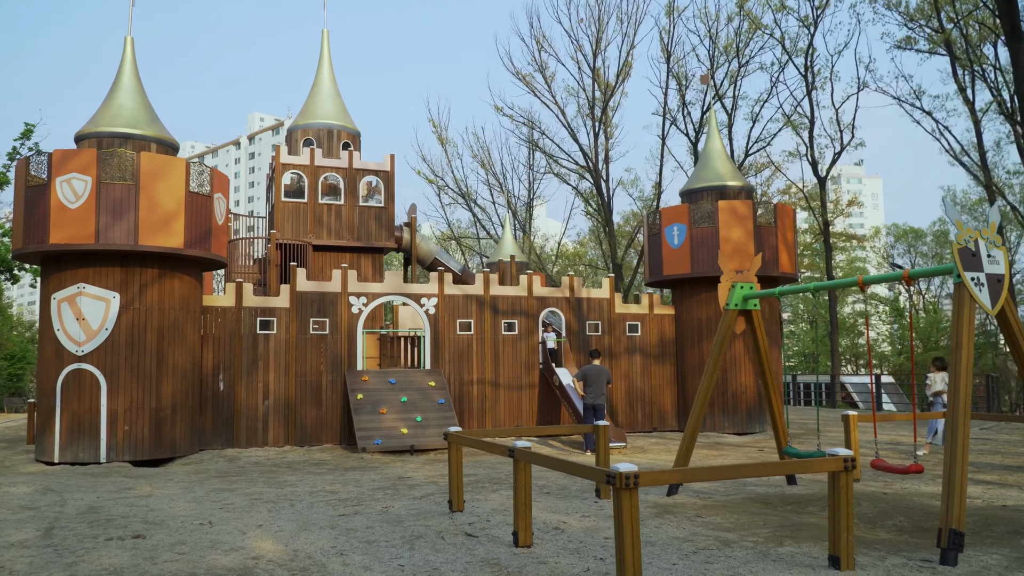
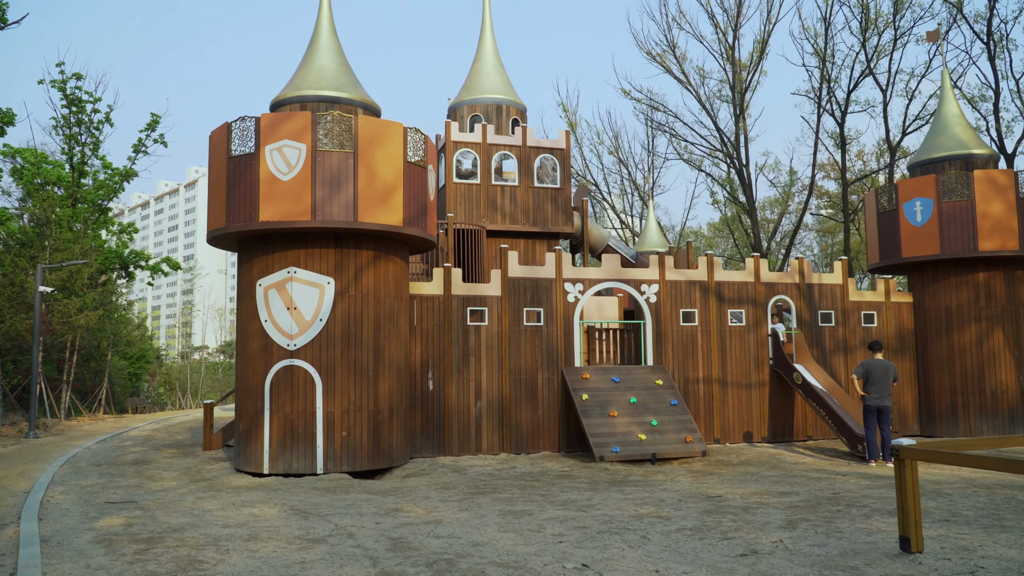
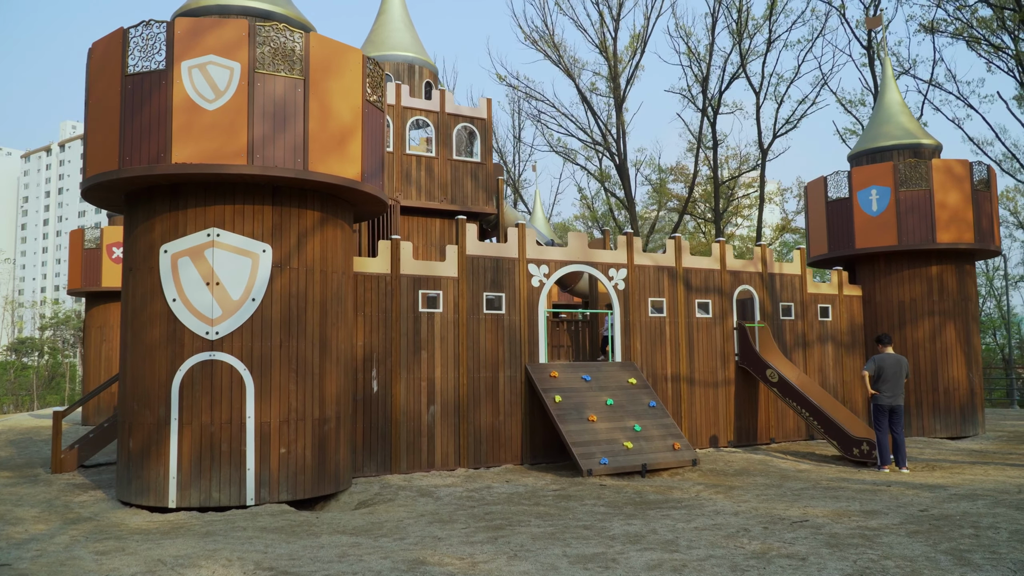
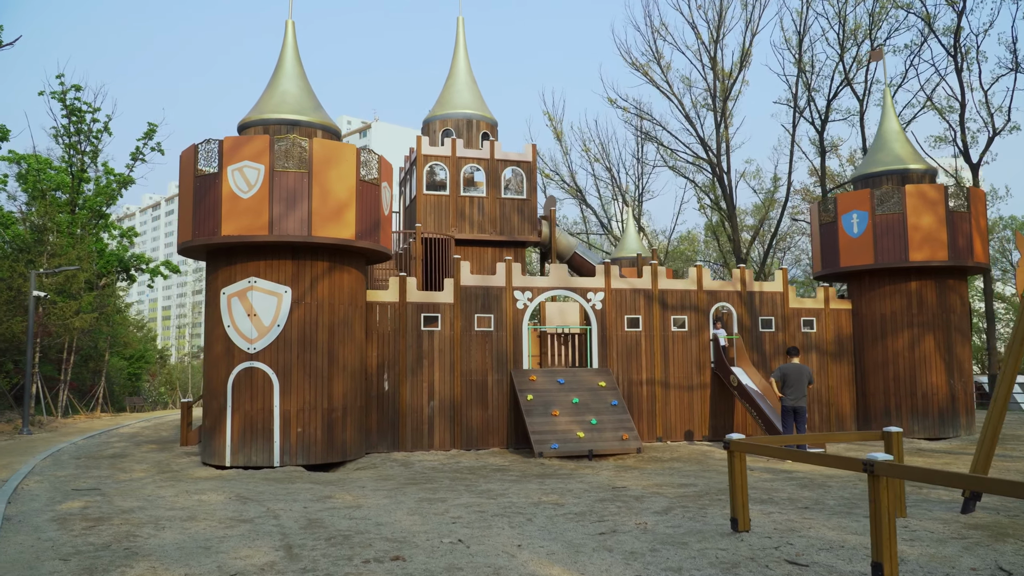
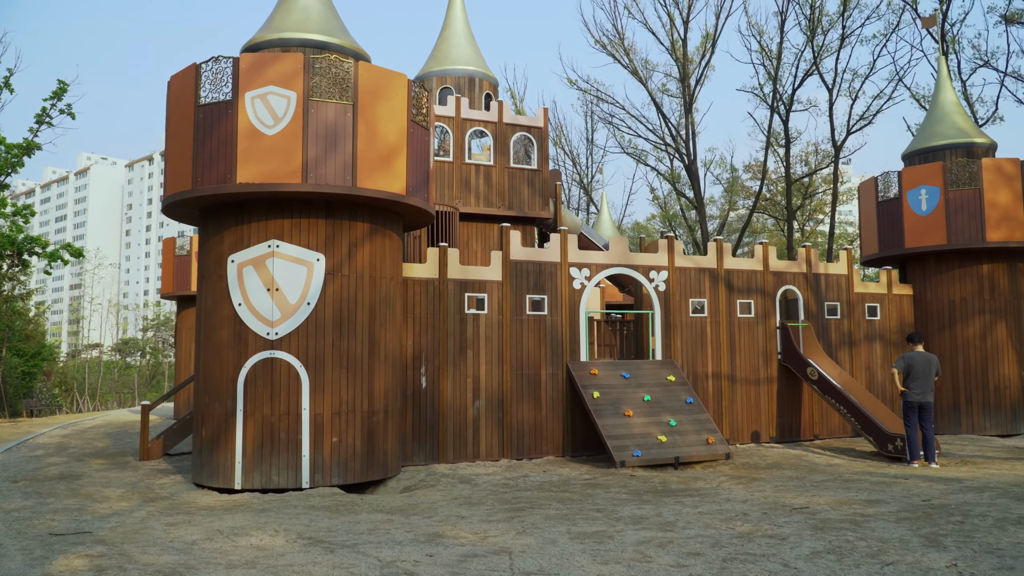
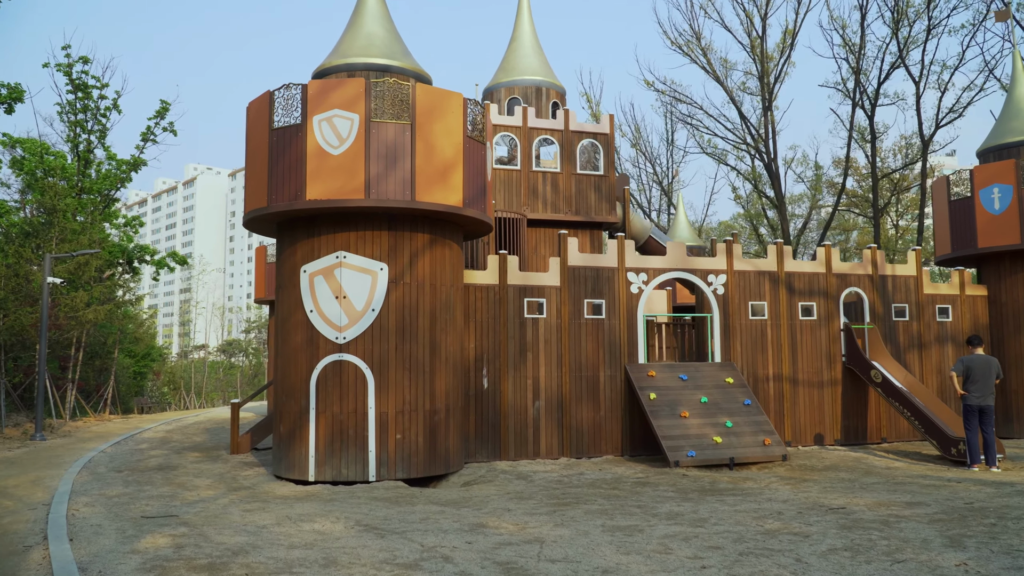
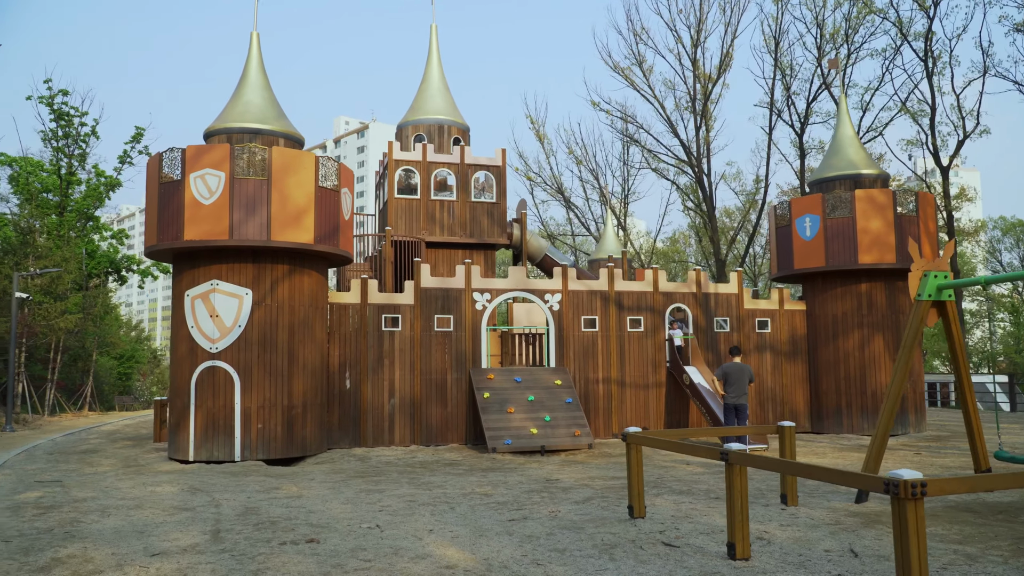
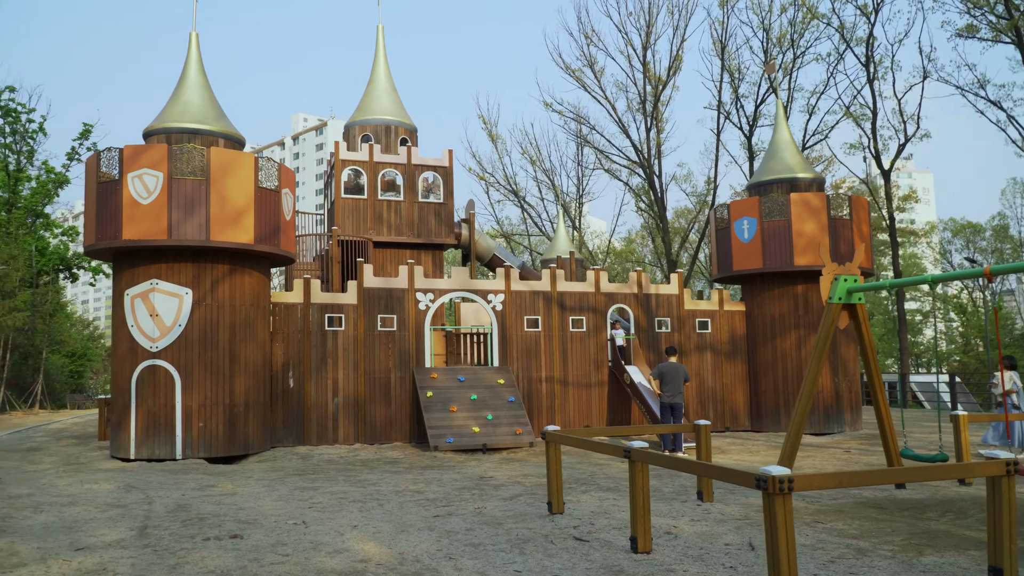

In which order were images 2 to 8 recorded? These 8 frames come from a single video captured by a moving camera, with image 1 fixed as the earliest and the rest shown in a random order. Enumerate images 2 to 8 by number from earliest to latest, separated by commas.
8, 7, 4, 2, 6, 5, 3
